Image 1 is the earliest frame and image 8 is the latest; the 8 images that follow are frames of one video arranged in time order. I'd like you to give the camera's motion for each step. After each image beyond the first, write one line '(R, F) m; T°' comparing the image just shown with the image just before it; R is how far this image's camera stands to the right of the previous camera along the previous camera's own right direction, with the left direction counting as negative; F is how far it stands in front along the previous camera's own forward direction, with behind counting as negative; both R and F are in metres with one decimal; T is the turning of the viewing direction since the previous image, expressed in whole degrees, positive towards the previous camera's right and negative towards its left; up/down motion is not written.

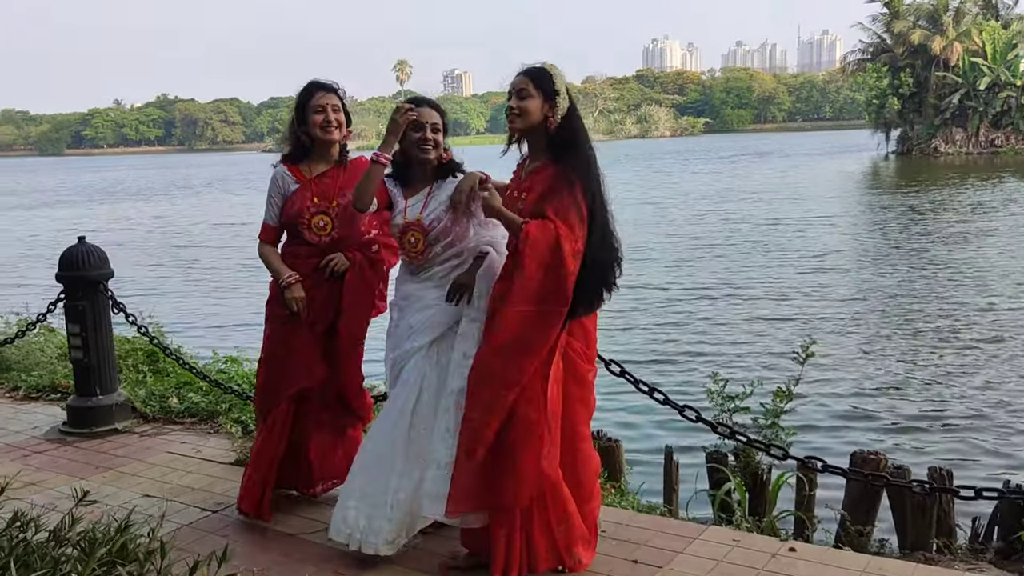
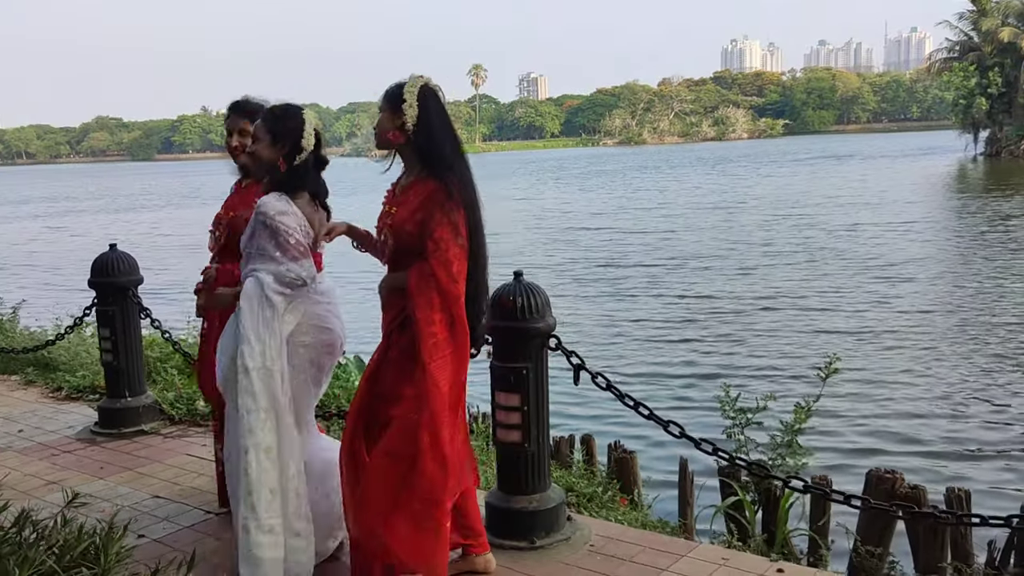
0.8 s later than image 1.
(+0.3, 0.0) m; -5°
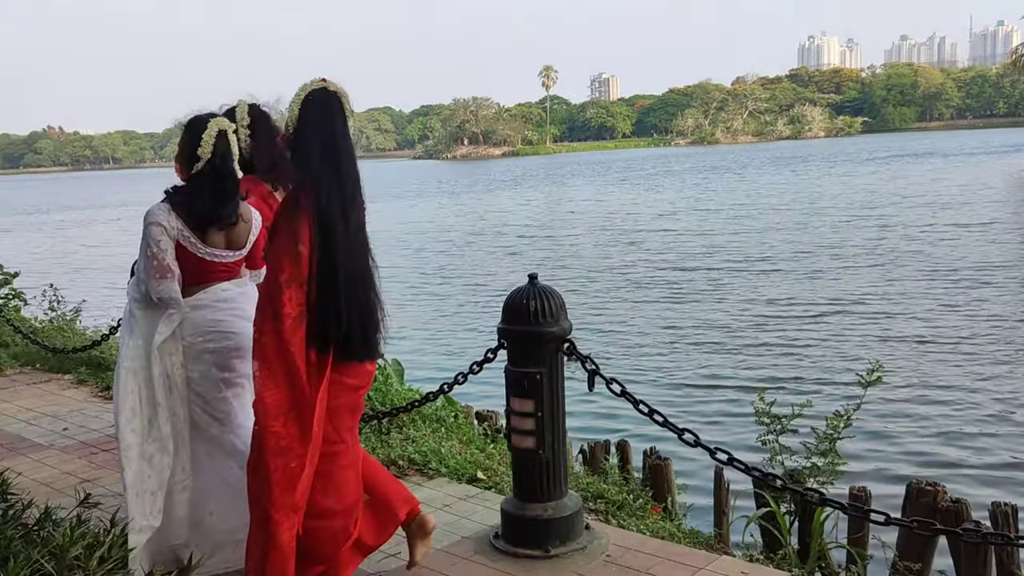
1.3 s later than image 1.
(+0.2, +0.1) m; -4°
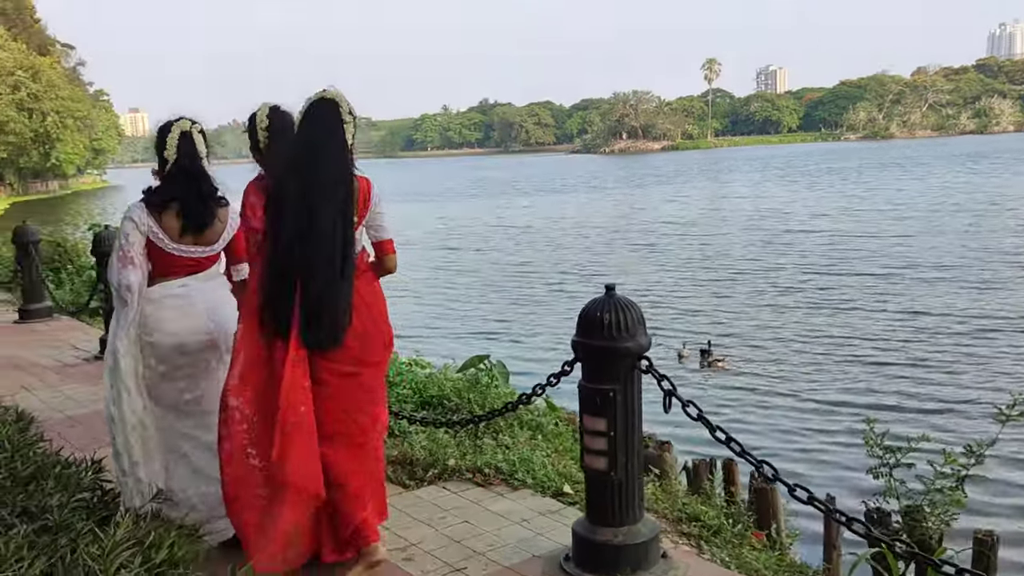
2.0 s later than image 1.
(+0.3, +0.2) m; -10°
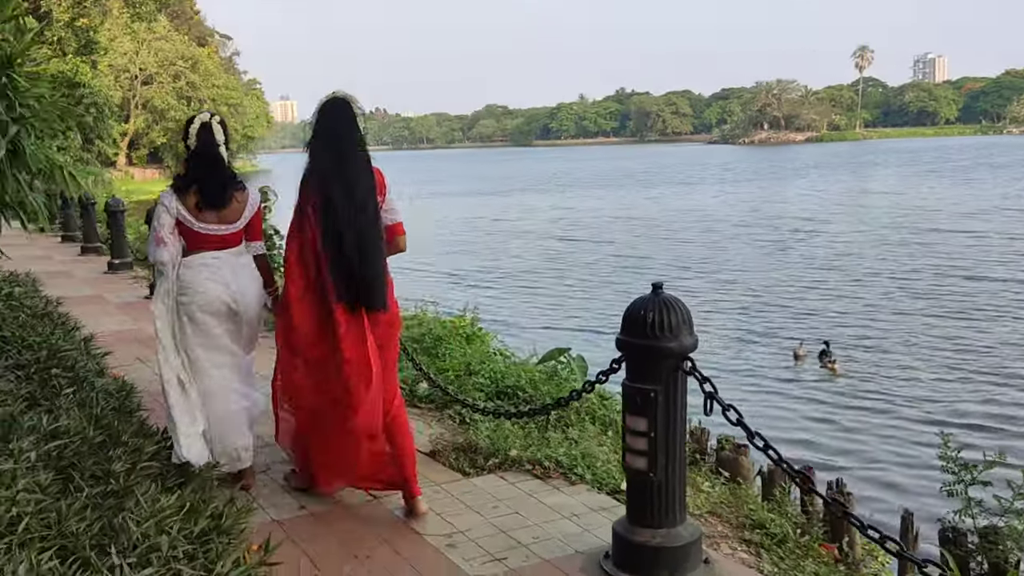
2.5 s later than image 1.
(+0.3, 0.0) m; -8°
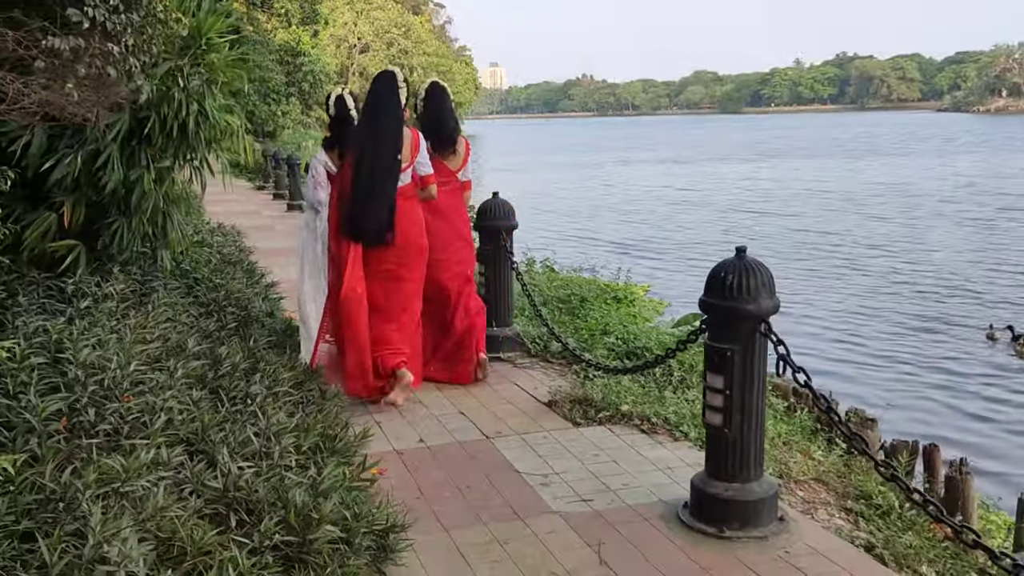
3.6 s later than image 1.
(+0.4, -0.2) m; -12°
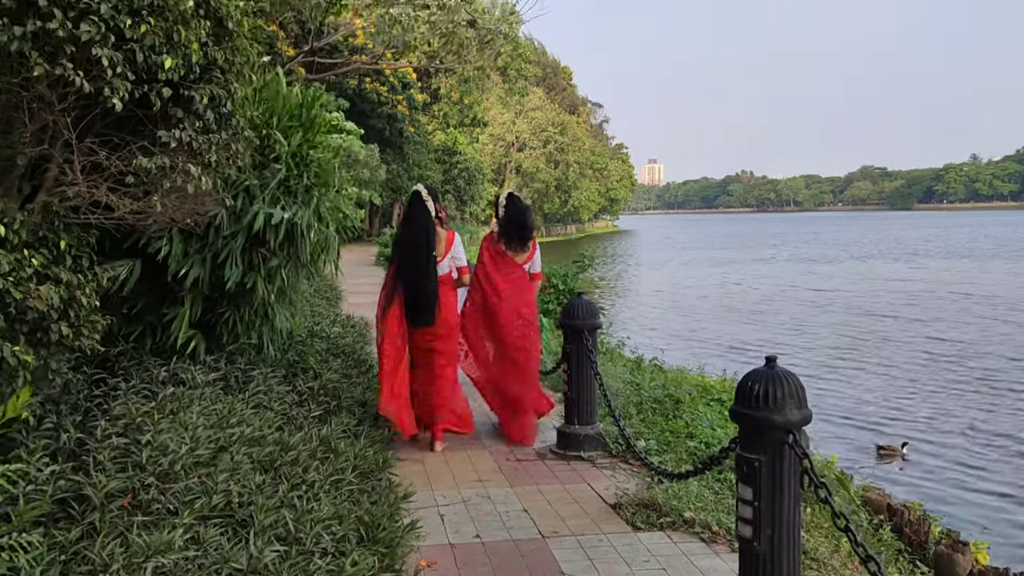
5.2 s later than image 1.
(+0.5, -0.1) m; -10°
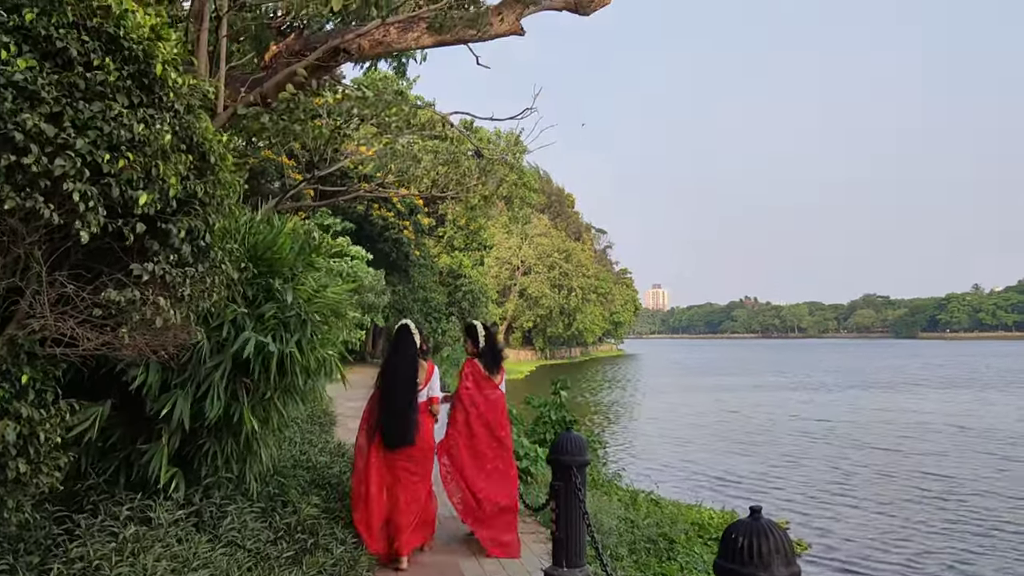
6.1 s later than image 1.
(+0.1, +0.1) m; 0°
